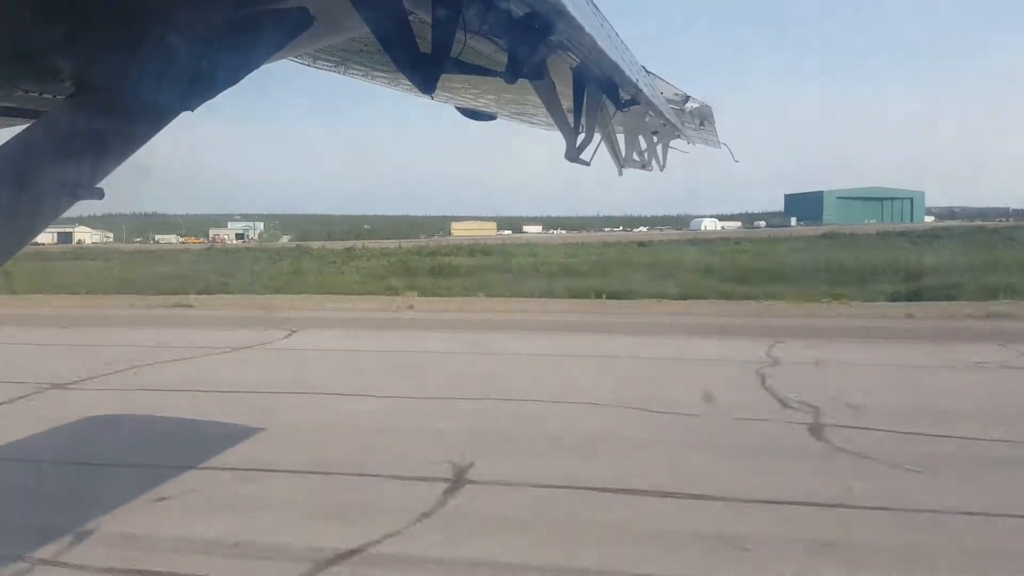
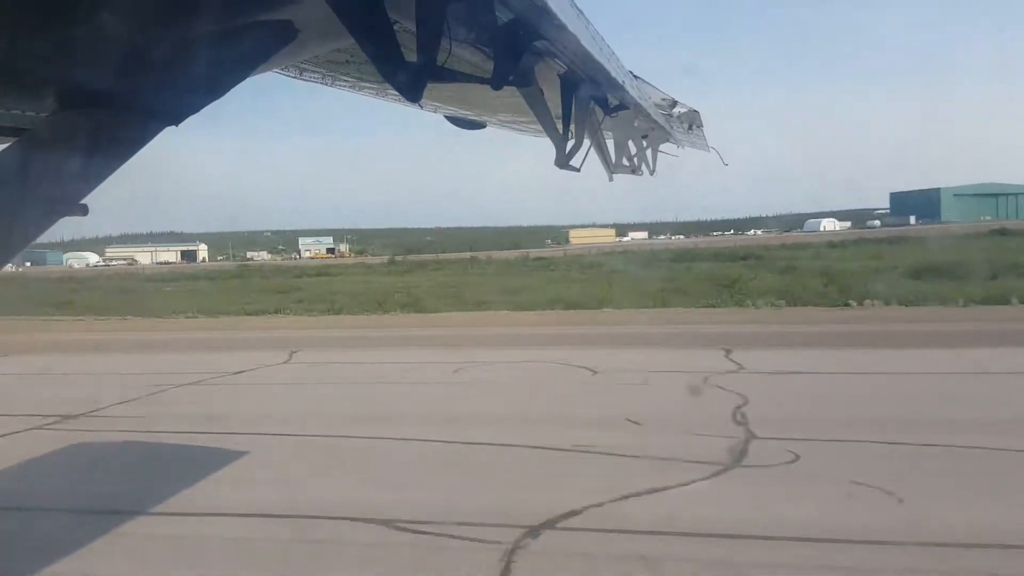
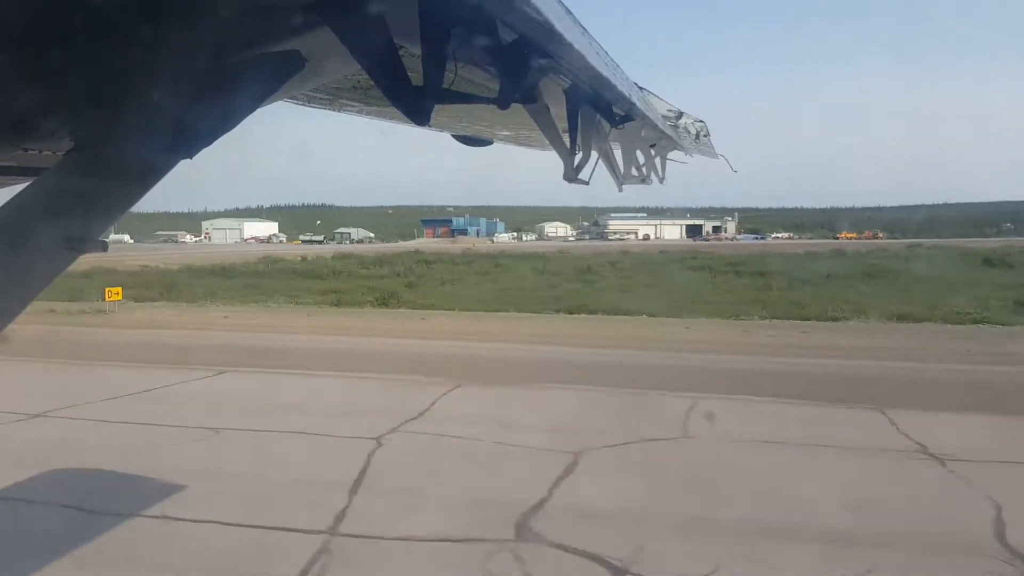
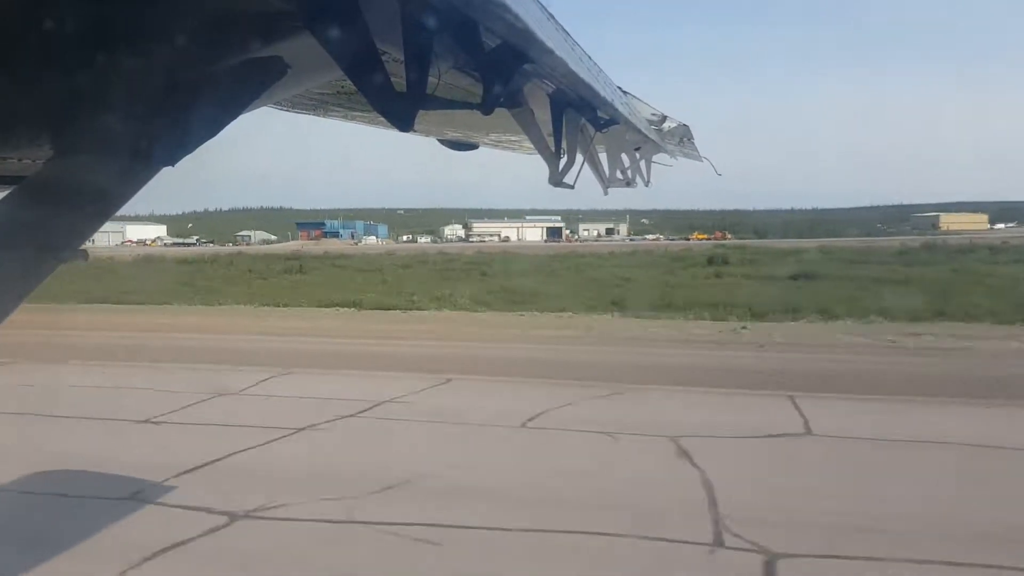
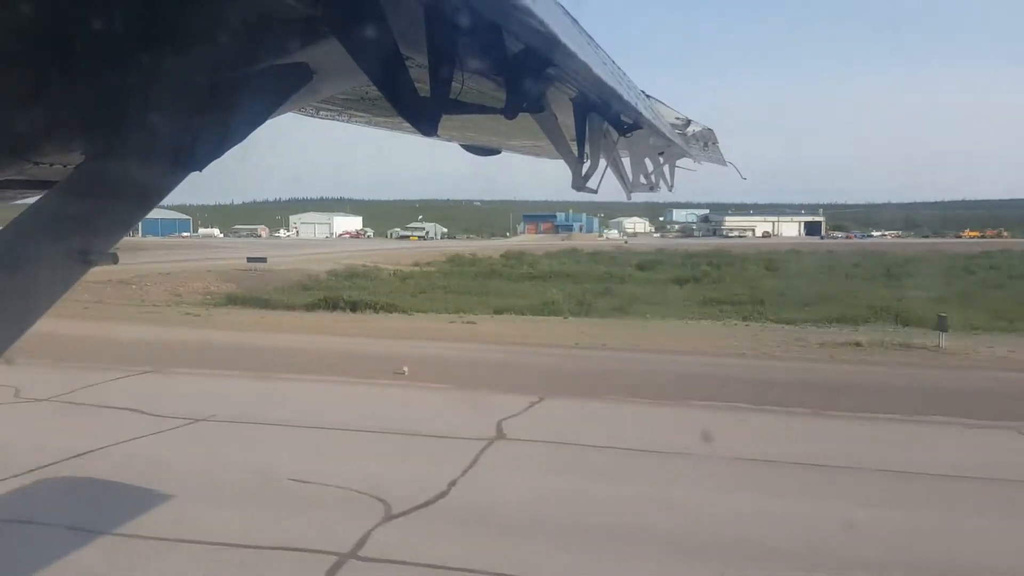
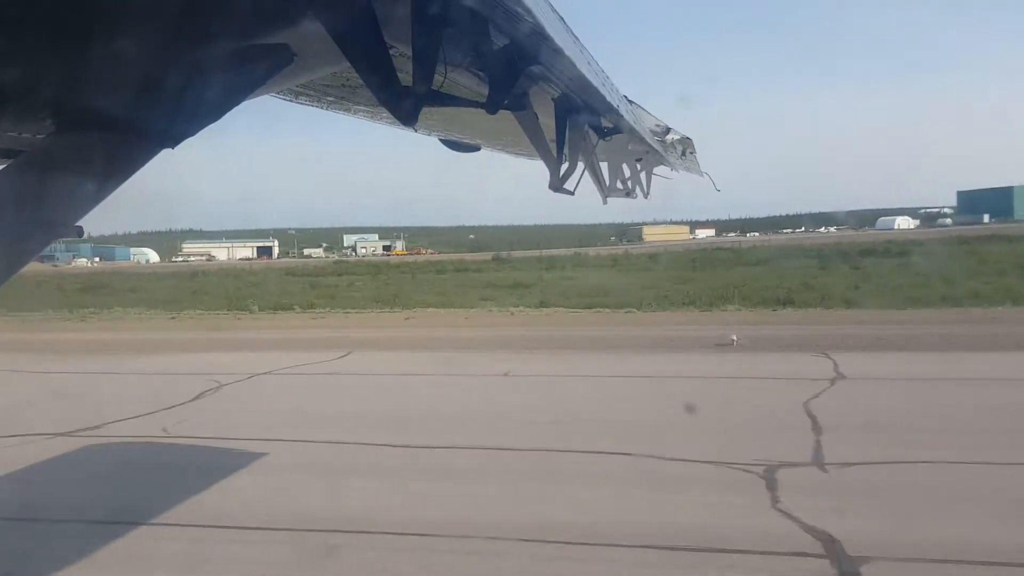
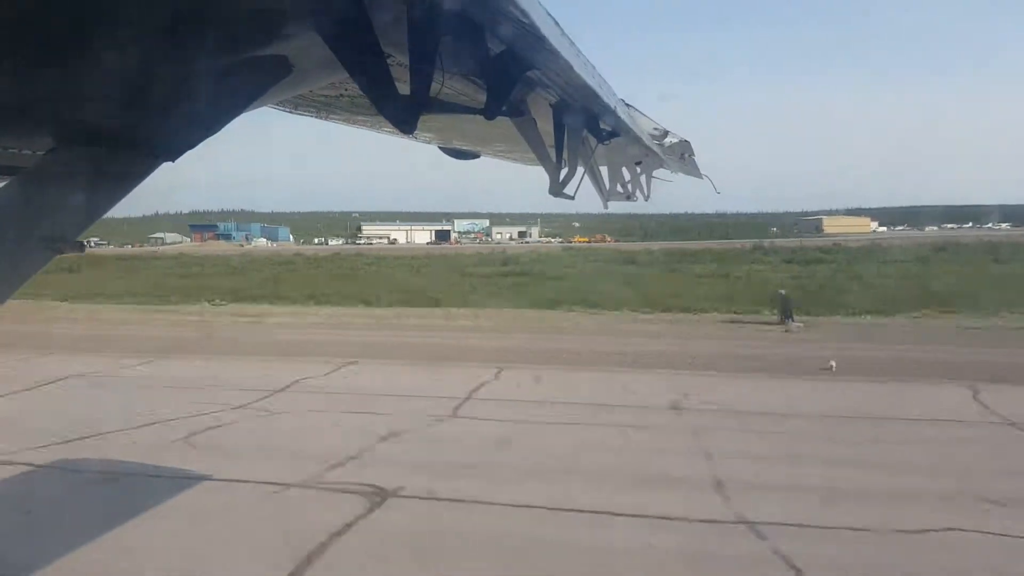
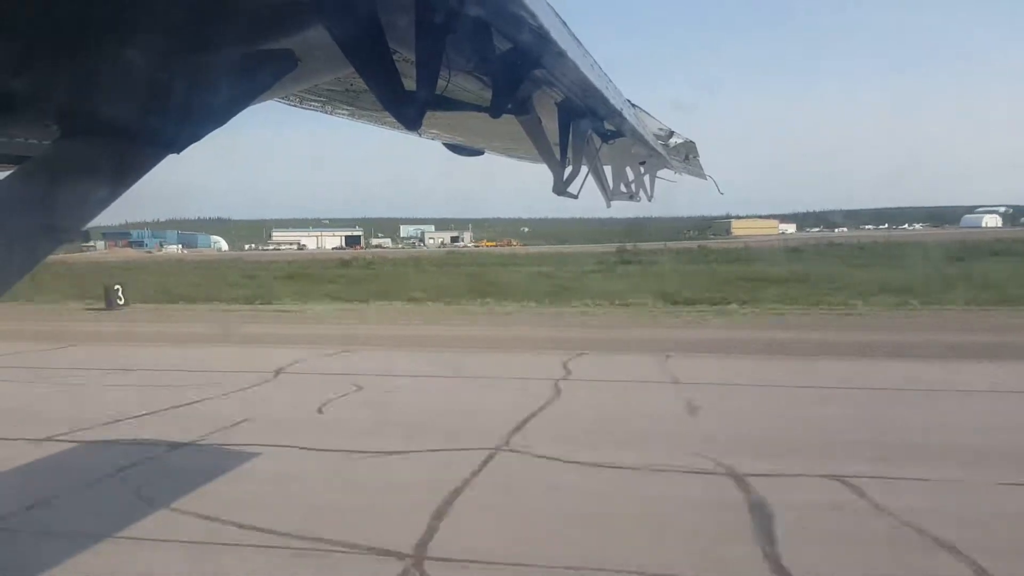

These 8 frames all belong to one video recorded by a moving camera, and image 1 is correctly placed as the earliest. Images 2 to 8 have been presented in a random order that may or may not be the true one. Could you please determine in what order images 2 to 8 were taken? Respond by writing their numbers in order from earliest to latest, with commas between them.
2, 6, 8, 7, 4, 3, 5
